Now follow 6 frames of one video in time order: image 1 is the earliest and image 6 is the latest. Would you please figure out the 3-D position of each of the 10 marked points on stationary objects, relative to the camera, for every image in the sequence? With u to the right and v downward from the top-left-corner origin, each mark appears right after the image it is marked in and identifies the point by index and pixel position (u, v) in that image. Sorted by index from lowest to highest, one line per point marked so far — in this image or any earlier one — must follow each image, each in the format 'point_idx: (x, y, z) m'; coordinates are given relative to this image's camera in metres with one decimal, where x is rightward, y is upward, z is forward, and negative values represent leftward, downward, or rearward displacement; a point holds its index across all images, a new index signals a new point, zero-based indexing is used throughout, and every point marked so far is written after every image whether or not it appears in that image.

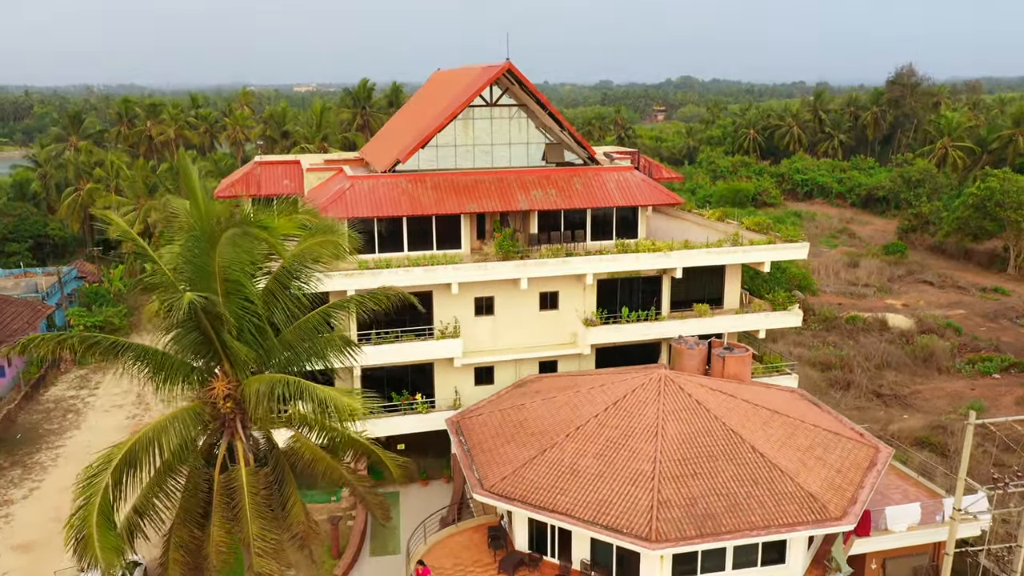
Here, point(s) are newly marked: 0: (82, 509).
0: (-5.7, -2.9, +10.0) m
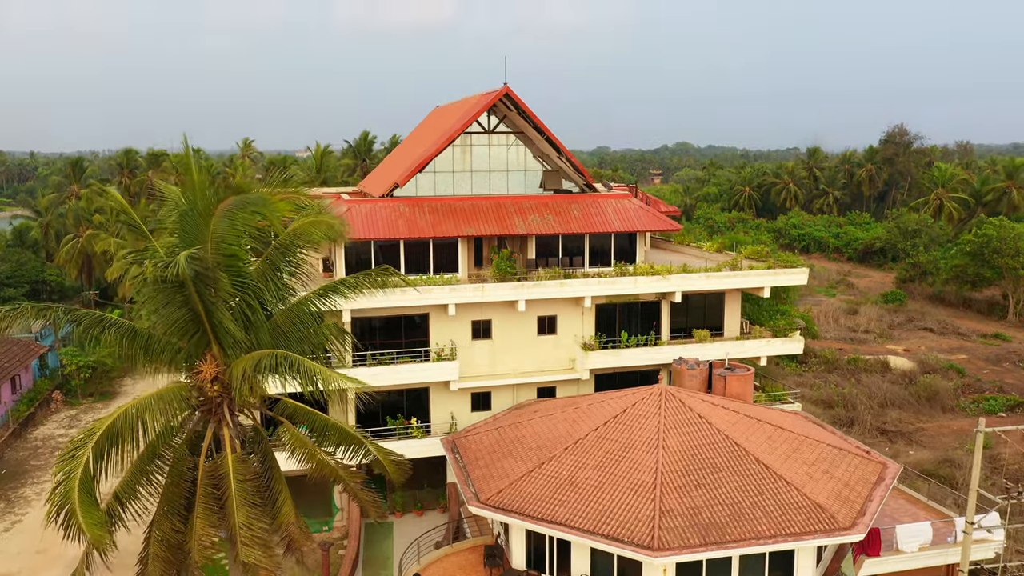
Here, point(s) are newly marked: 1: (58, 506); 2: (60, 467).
0: (-5.8, -2.5, +9.5) m
1: (-5.9, -2.8, +9.6) m
2: (-5.9, -2.3, +9.7) m
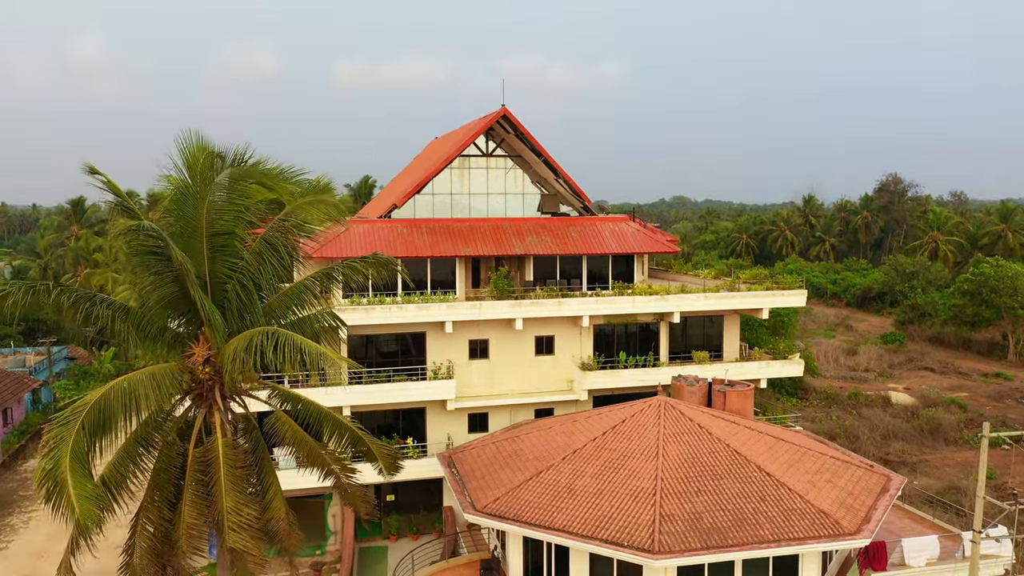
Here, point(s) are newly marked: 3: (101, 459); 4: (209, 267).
0: (-5.8, -2.1, +9.3) m
1: (-5.9, -2.4, +9.3) m
2: (-6.0, -2.0, +9.5) m
3: (-5.7, -2.4, +10.3) m
4: (-4.4, +0.5, +10.9) m
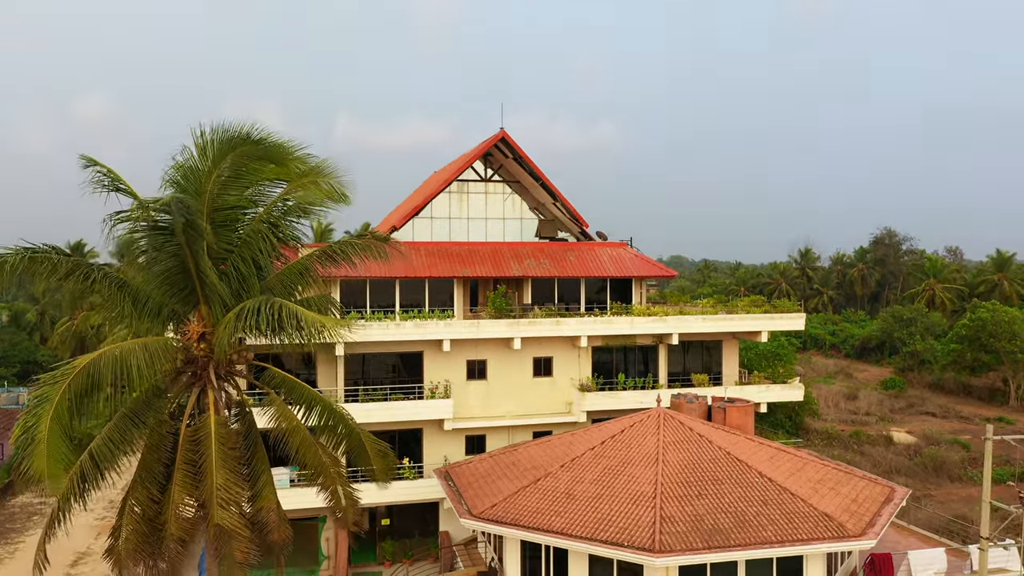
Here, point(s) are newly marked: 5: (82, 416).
0: (-5.9, -1.6, +9.2) m
1: (-6.0, -1.9, +9.2) m
2: (-6.0, -1.5, +9.4) m
3: (-5.8, -2.0, +10.2) m
4: (-4.4, +0.9, +11.0) m
5: (-5.7, -1.7, +9.9) m
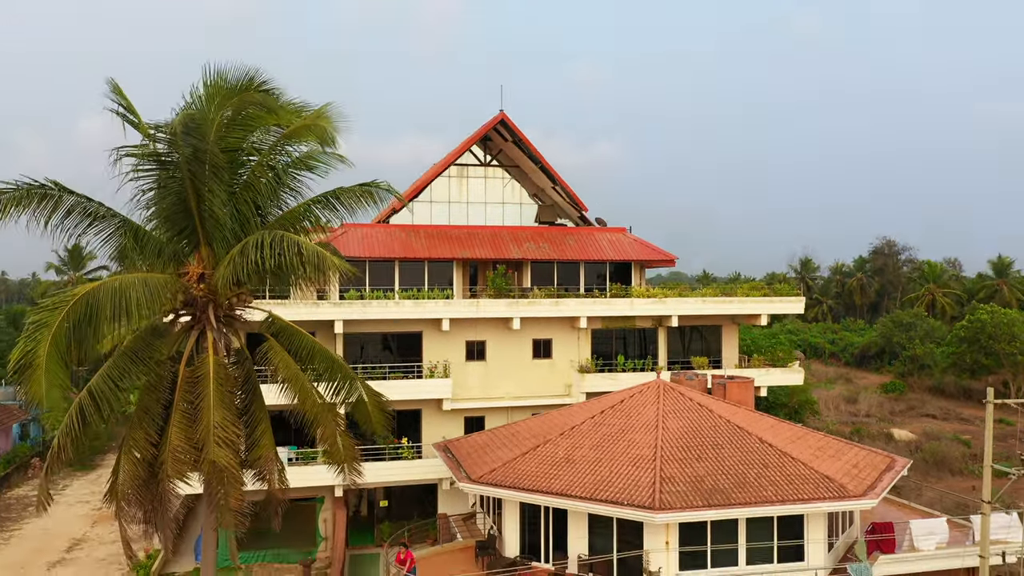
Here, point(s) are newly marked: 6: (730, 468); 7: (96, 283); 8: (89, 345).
0: (-5.9, -0.7, +9.1) m
1: (-6.0, -1.0, +9.1) m
2: (-6.0, -0.6, +9.4) m
3: (-5.8, -1.1, +10.1) m
4: (-4.4, +1.7, +11.0) m
5: (-5.7, -0.9, +9.8) m
6: (+4.5, -3.7, +15.2) m
7: (-5.5, -0.1, +9.8) m
8: (-5.7, -0.9, +10.0) m
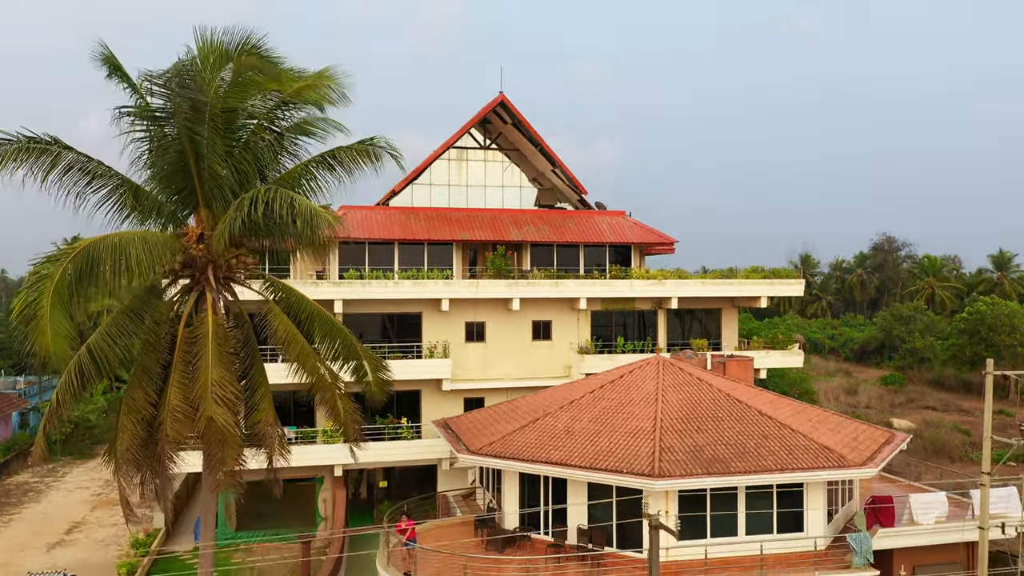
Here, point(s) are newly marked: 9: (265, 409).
0: (-5.9, -0.1, +9.1) m
1: (-6.0, -0.4, +9.1) m
2: (-6.1, 0.0, +9.4) m
3: (-5.8, -0.5, +10.1) m
4: (-4.4, +2.3, +11.0) m
5: (-5.7, -0.3, +9.8) m
6: (+4.4, -3.1, +15.2) m
7: (-5.5, +0.5, +9.8) m
8: (-5.7, -0.3, +10.0) m
9: (-3.8, -1.8, +11.6) m
